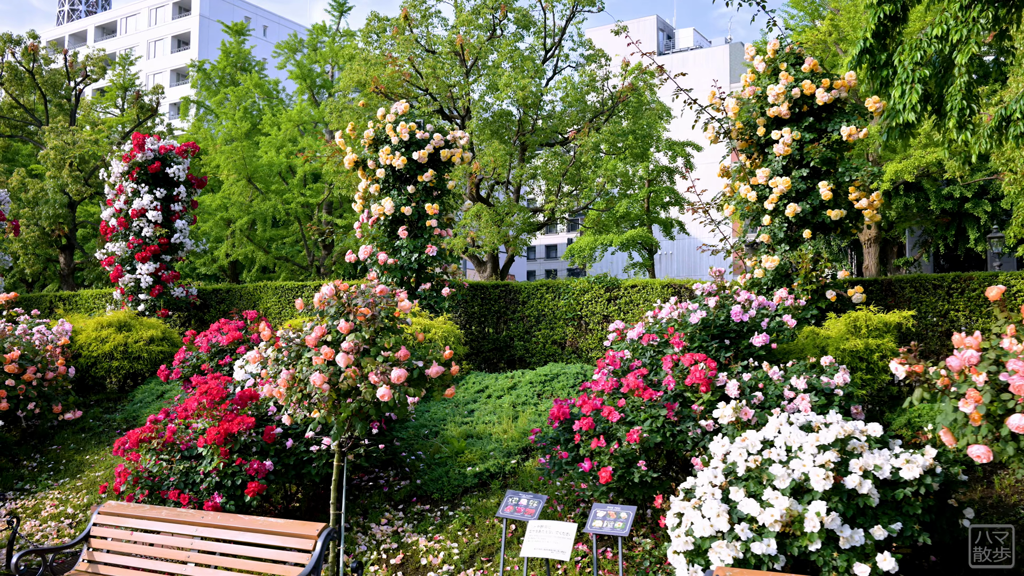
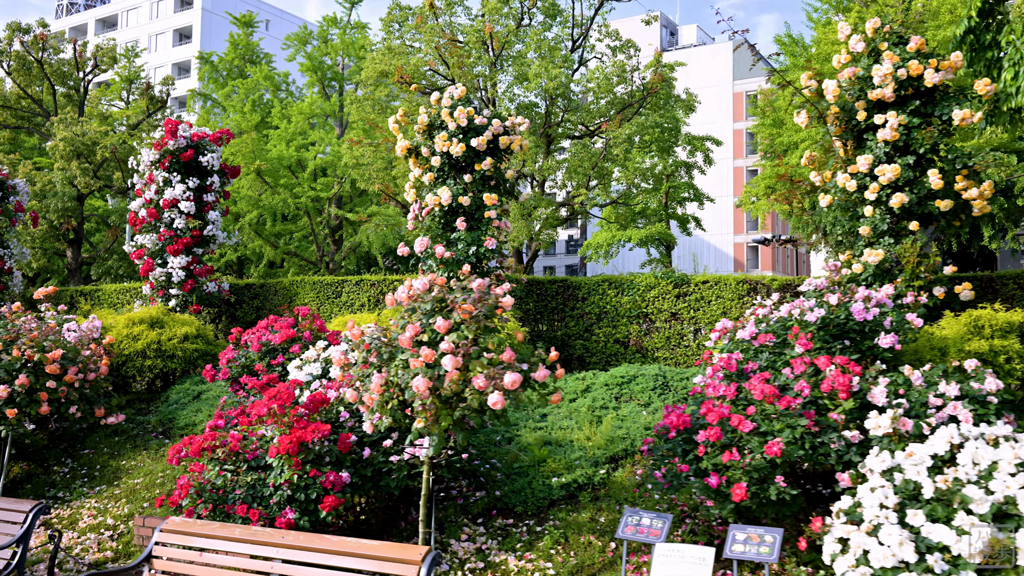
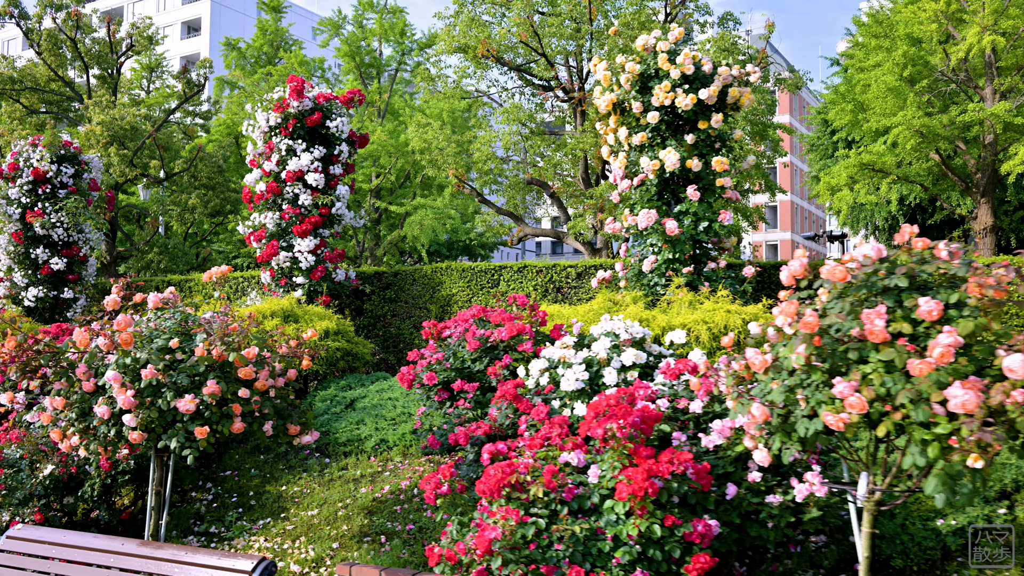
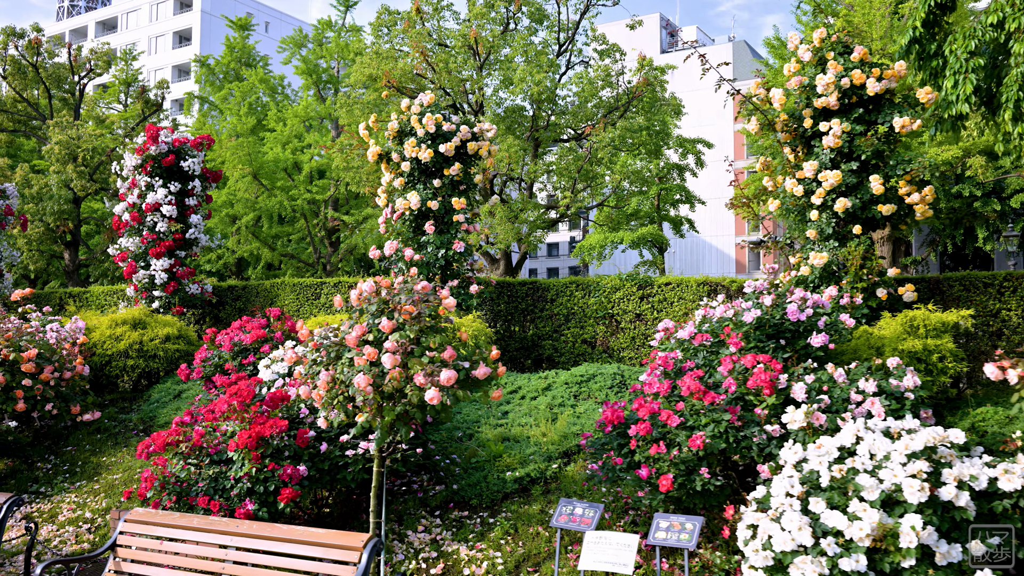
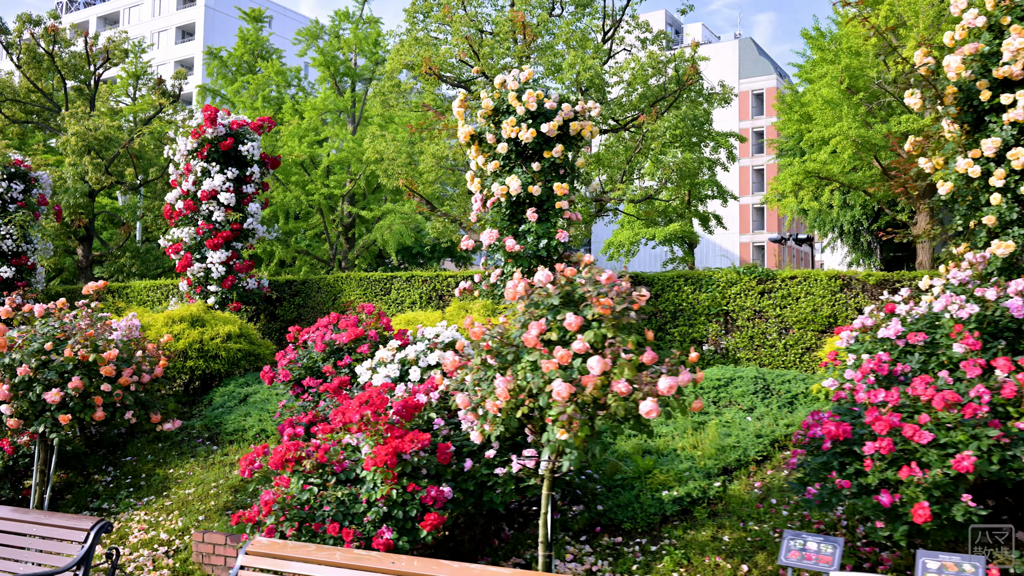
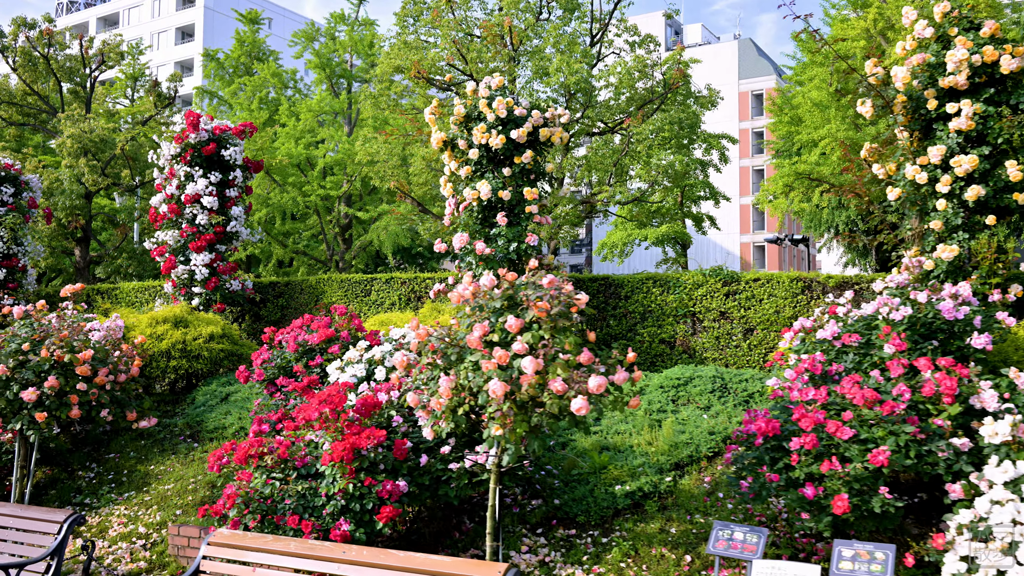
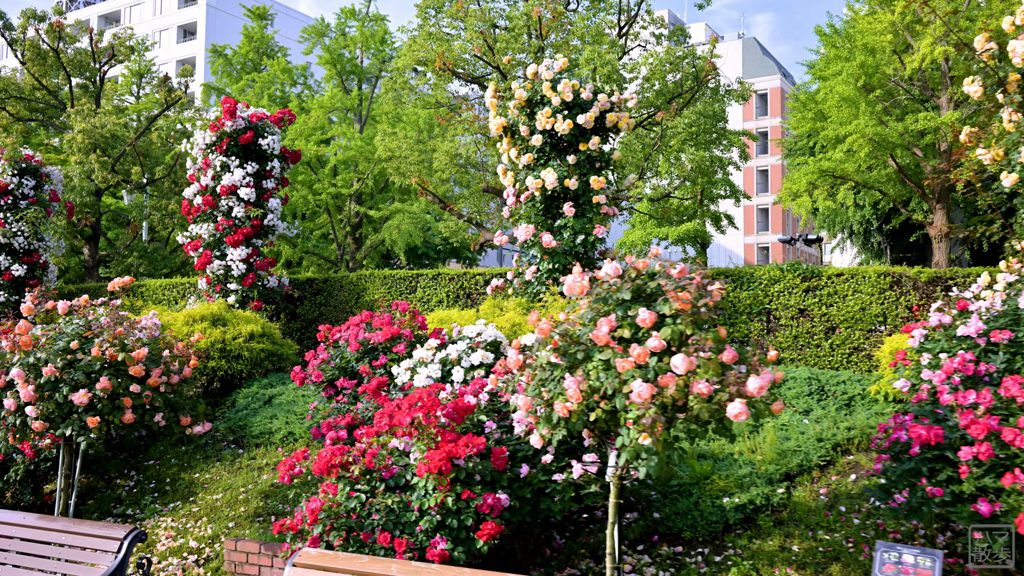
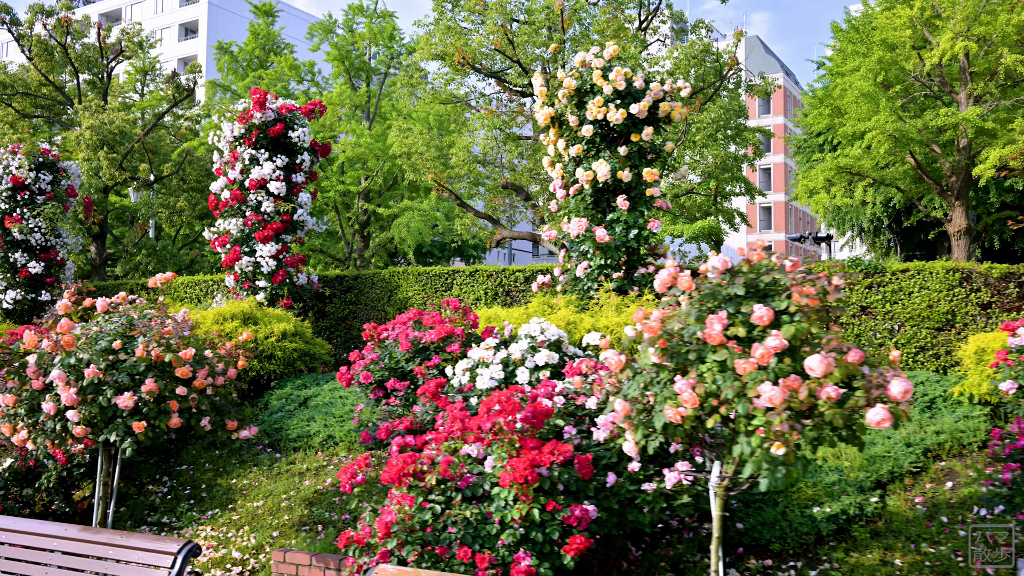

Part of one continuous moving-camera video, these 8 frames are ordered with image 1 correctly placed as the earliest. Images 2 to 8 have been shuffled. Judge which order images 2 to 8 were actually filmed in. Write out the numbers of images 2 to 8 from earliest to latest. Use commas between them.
4, 2, 6, 5, 7, 8, 3
